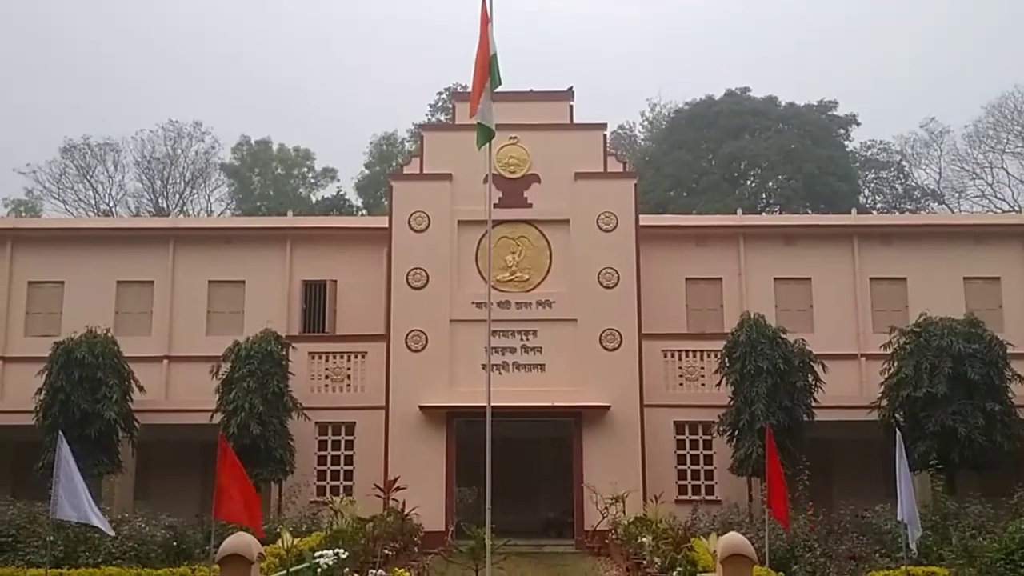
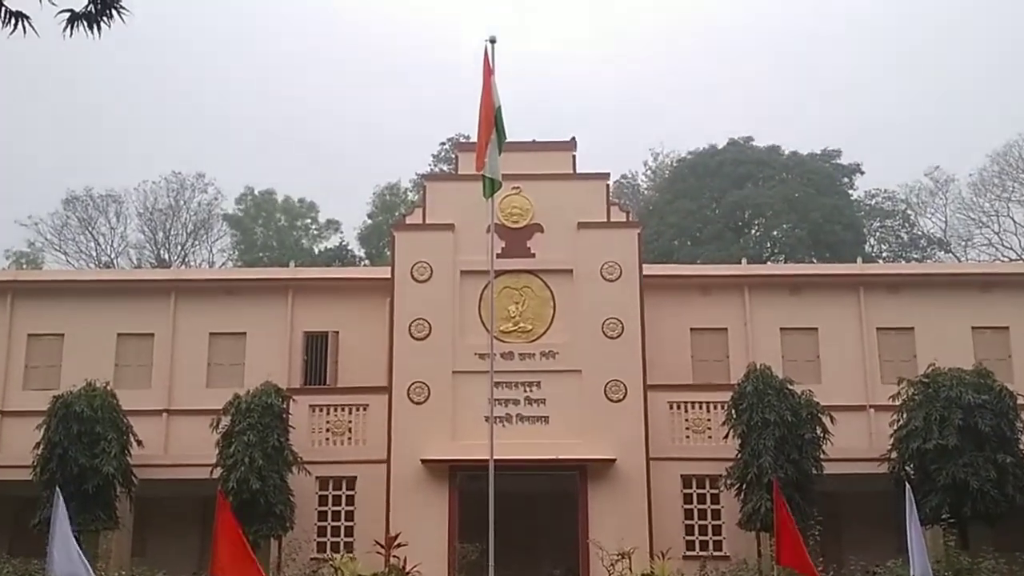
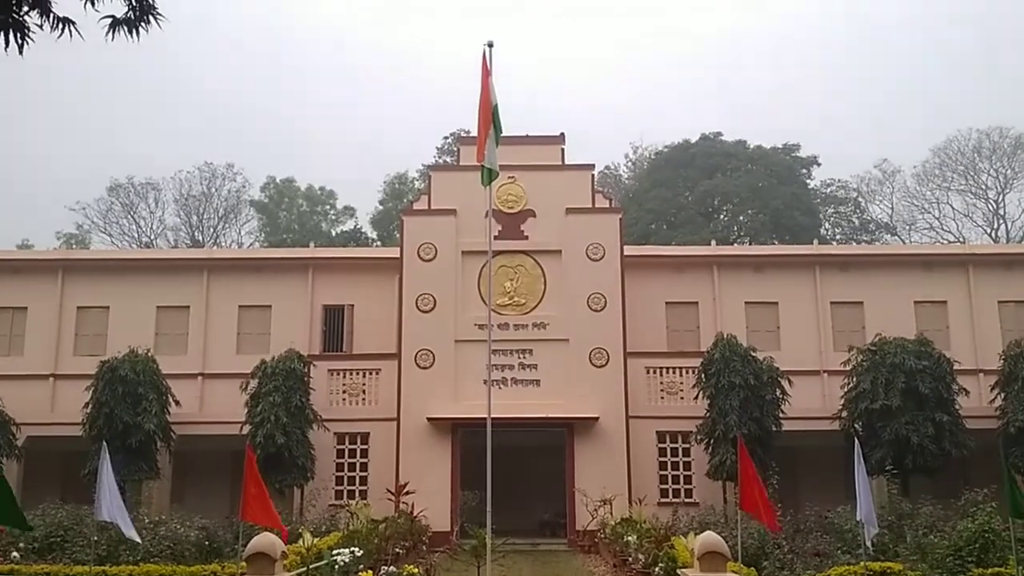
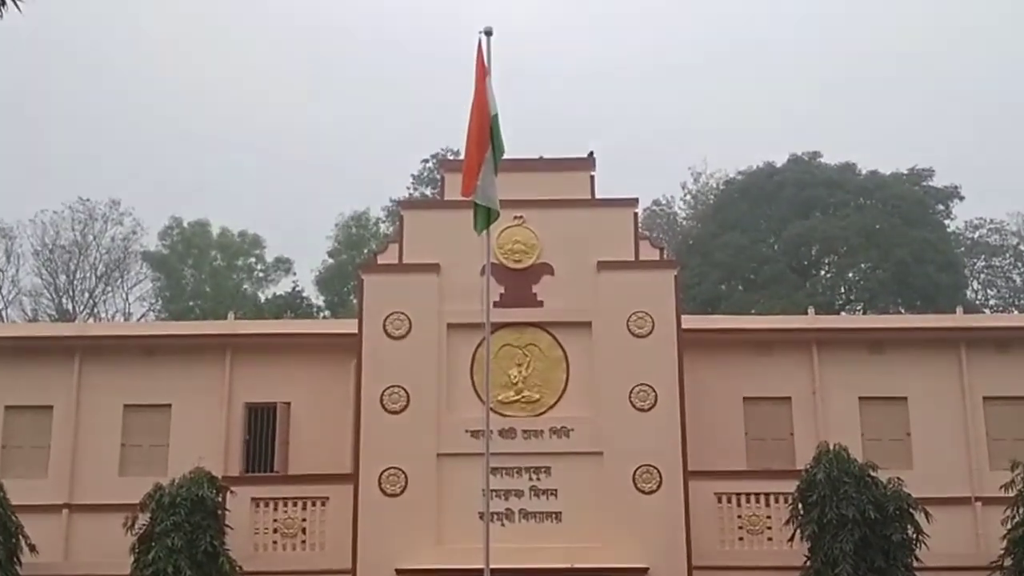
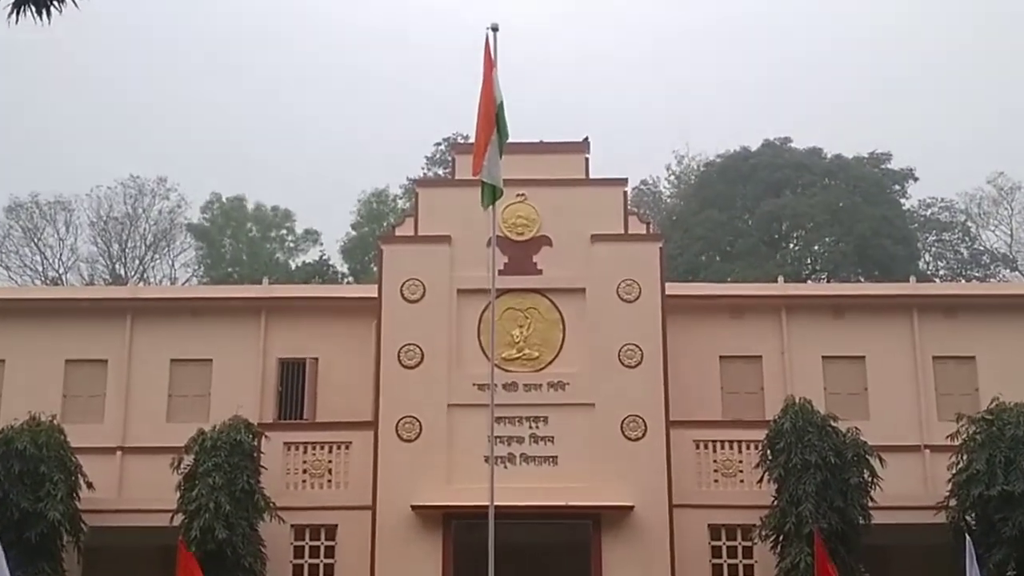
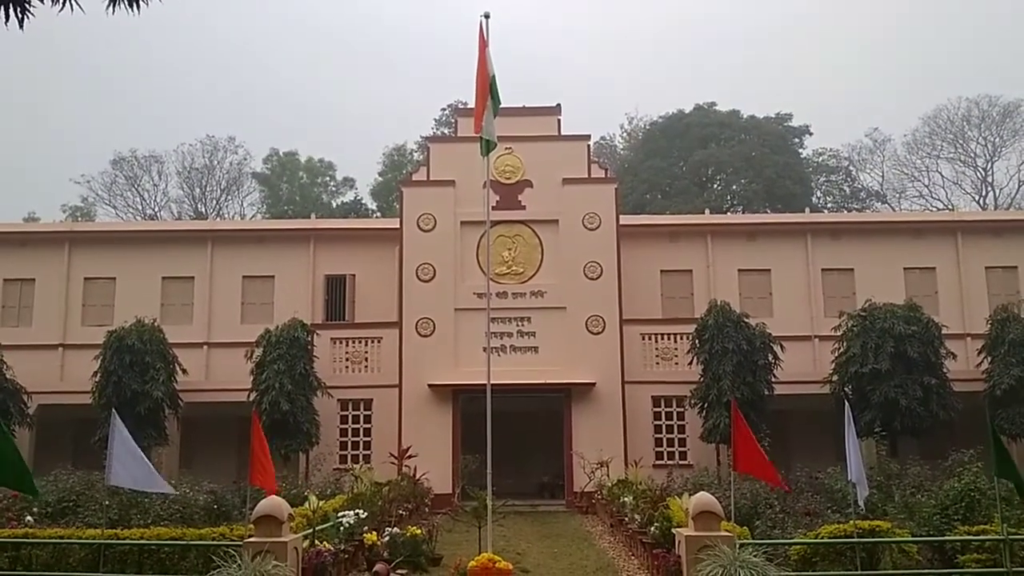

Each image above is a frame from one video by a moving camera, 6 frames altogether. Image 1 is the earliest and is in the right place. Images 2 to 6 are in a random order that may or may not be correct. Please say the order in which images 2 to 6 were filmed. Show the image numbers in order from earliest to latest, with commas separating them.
6, 3, 2, 5, 4
